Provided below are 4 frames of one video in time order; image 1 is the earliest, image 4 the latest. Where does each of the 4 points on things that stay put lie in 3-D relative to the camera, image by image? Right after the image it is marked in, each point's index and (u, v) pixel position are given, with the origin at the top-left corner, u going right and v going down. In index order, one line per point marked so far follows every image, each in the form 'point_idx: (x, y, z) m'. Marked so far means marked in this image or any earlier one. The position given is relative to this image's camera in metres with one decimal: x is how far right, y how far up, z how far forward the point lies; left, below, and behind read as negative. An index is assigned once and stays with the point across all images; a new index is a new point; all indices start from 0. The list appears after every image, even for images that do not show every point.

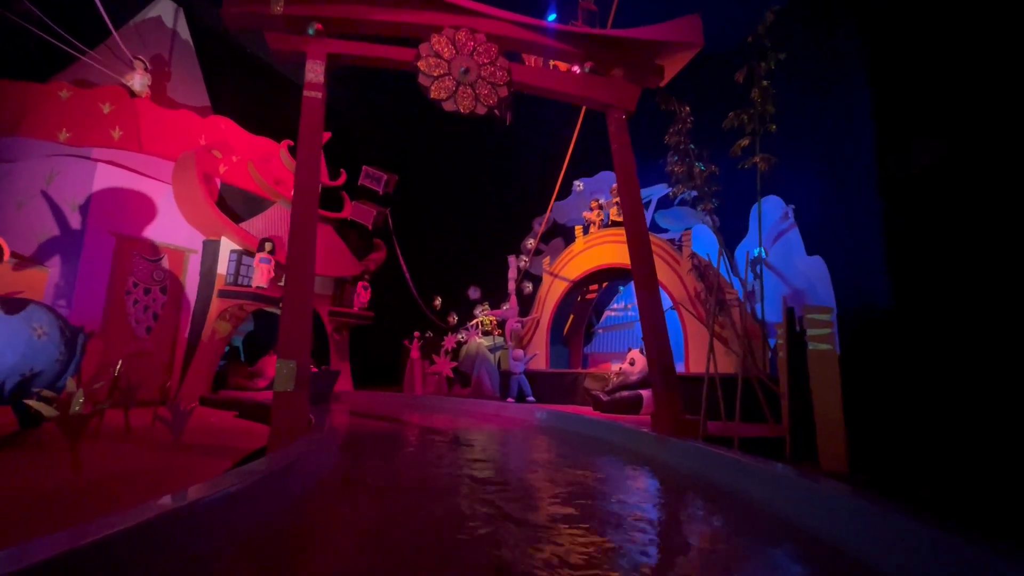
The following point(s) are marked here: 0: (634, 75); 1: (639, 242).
0: (+1.5, +2.7, +6.0) m
1: (+1.6, +0.6, +5.8) m
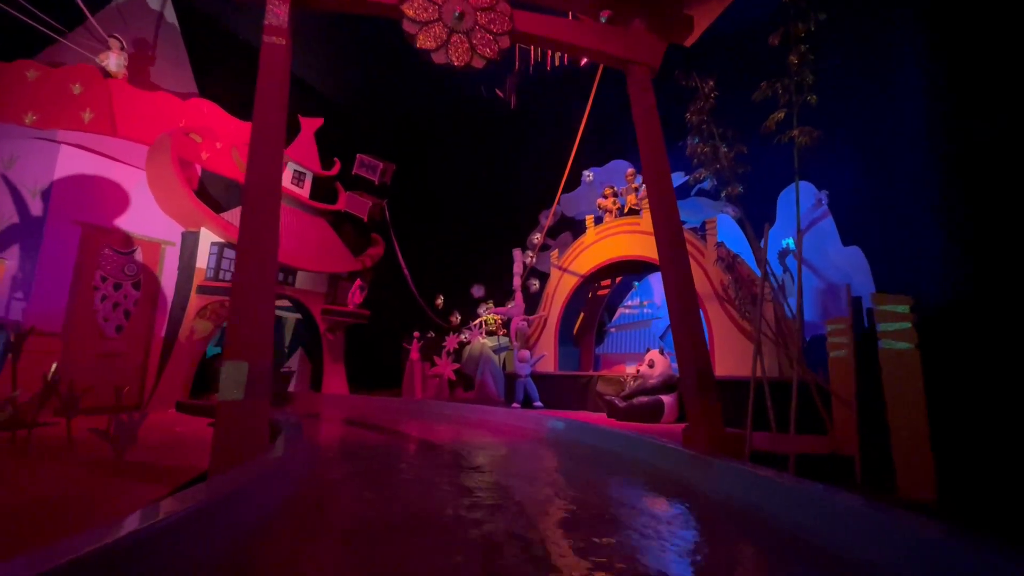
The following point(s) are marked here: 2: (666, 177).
0: (+1.6, +2.8, +5.2) m
1: (+1.6, +0.7, +4.9) m
2: (+1.6, +1.1, +4.9) m
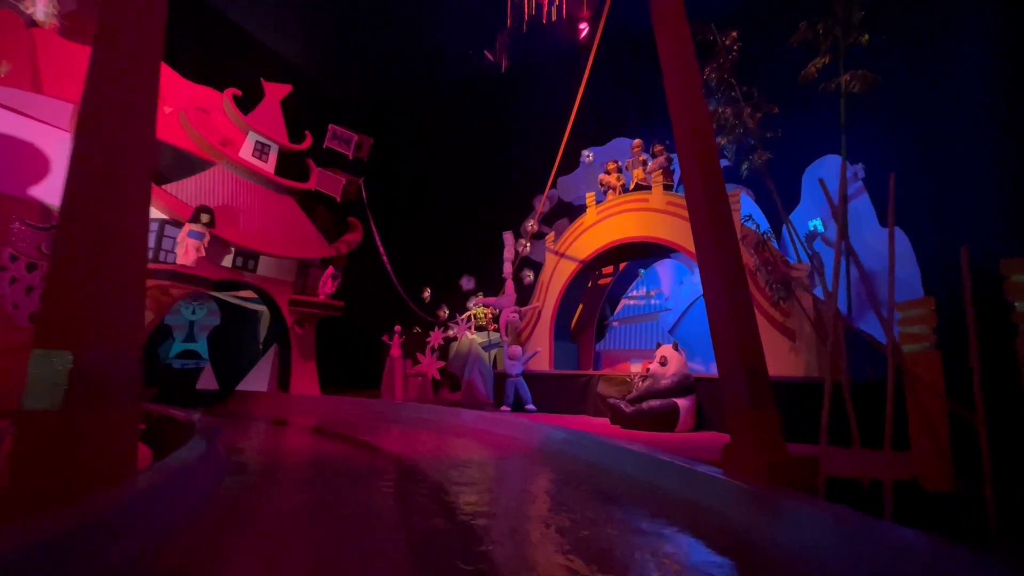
0: (+1.4, +3.0, +3.9) m
1: (+1.5, +0.9, +3.7) m
2: (+1.5, +1.3, +3.7) m
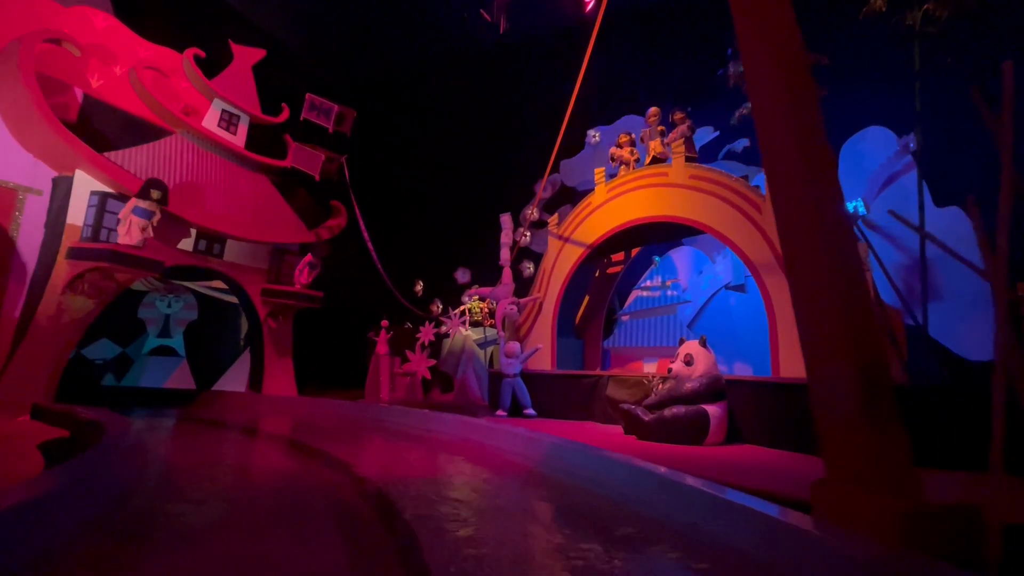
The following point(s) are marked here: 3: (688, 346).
0: (+1.4, +3.2, +2.9) m
1: (+1.4, +1.1, +2.7) m
2: (+1.4, +1.5, +2.7) m
3: (+2.1, -0.7, +5.8) m
